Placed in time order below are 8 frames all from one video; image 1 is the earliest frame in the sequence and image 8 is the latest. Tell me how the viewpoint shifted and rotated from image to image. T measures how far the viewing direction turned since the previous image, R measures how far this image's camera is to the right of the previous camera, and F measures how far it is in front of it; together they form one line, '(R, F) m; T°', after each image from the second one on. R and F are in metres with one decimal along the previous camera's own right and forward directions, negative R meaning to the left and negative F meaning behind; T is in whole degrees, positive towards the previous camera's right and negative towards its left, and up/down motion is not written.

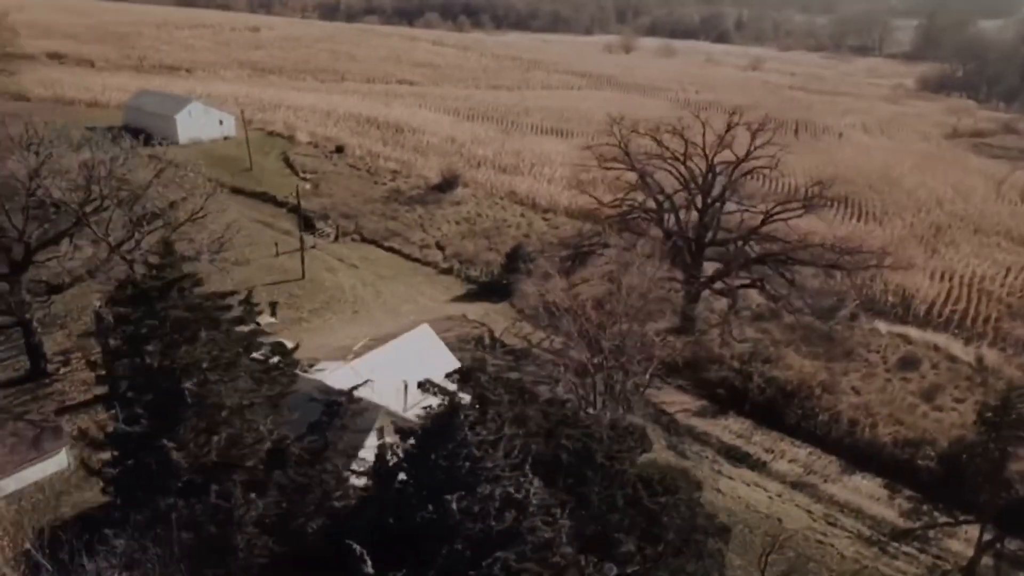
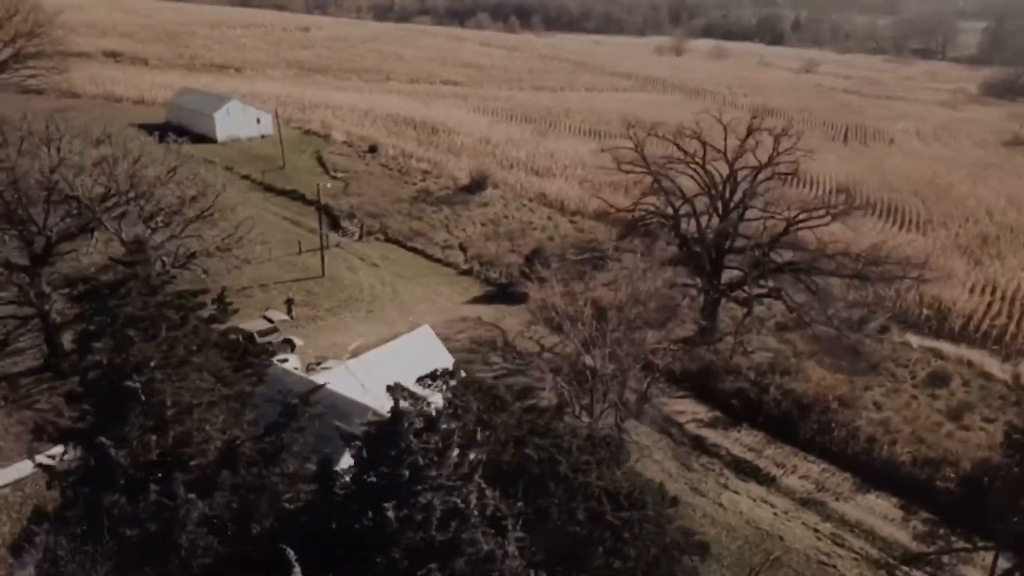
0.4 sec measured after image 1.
(+1.3, +0.3) m; -4°
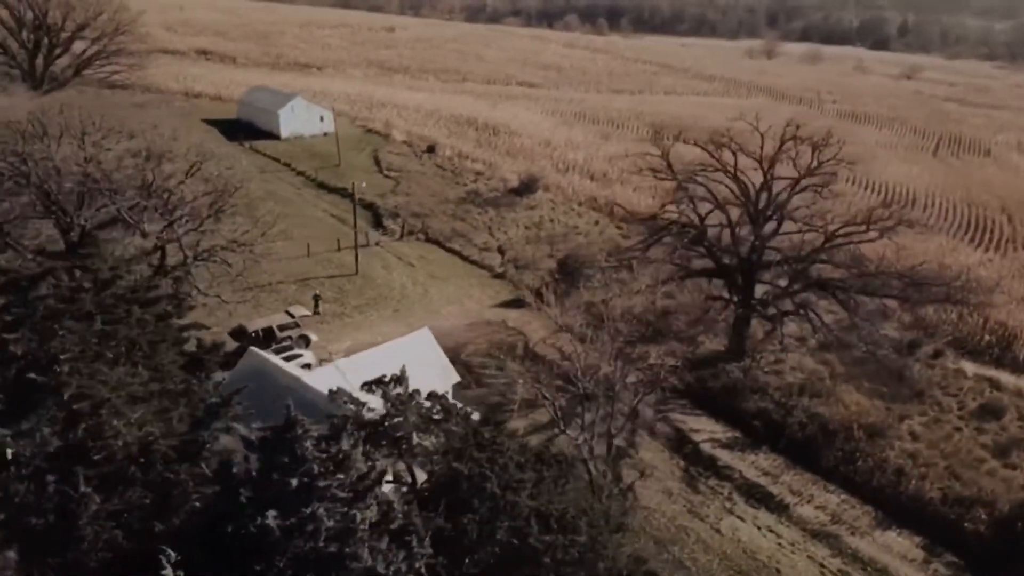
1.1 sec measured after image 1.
(+2.4, +0.5) m; -6°
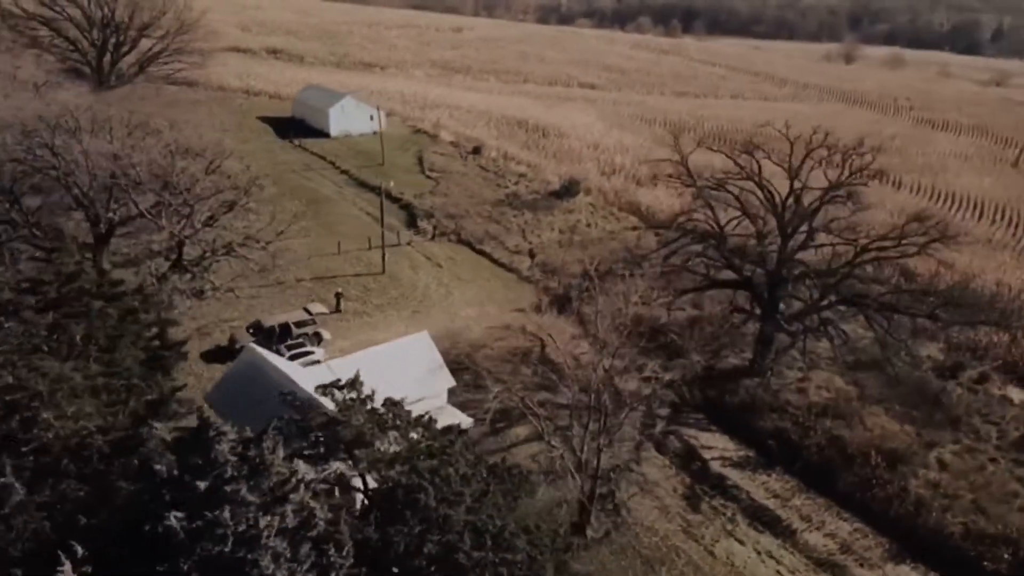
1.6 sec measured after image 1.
(+1.9, +0.4) m; -5°
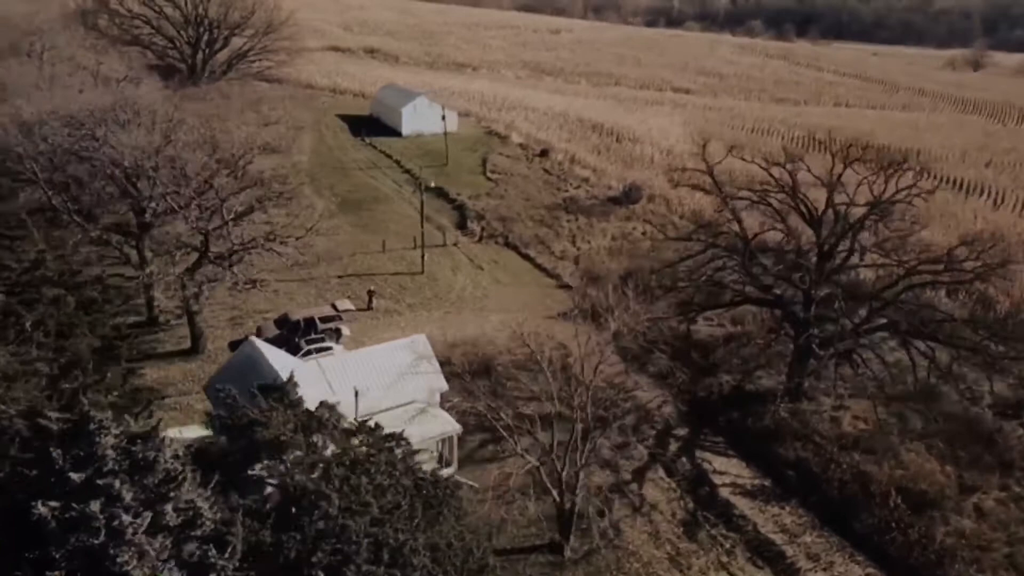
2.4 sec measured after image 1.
(+2.8, +0.6) m; -7°
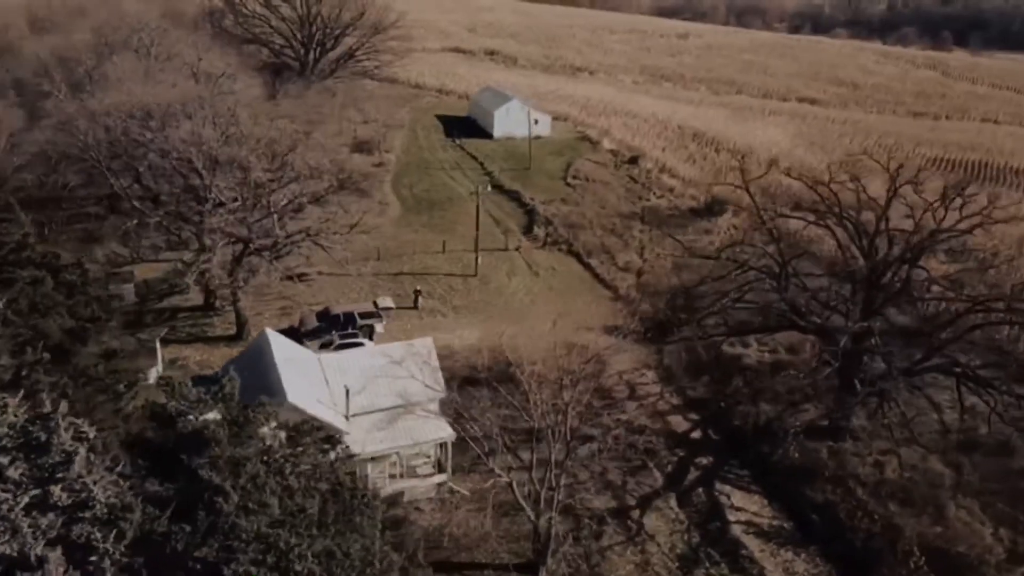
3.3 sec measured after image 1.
(+3.2, +0.7) m; -9°
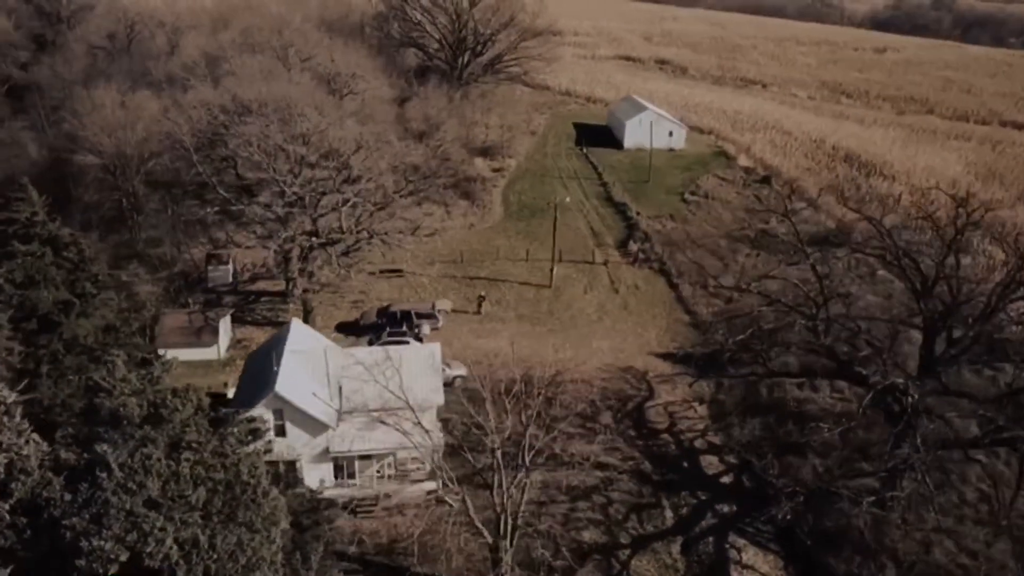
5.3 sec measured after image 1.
(+4.6, +1.0) m; -13°
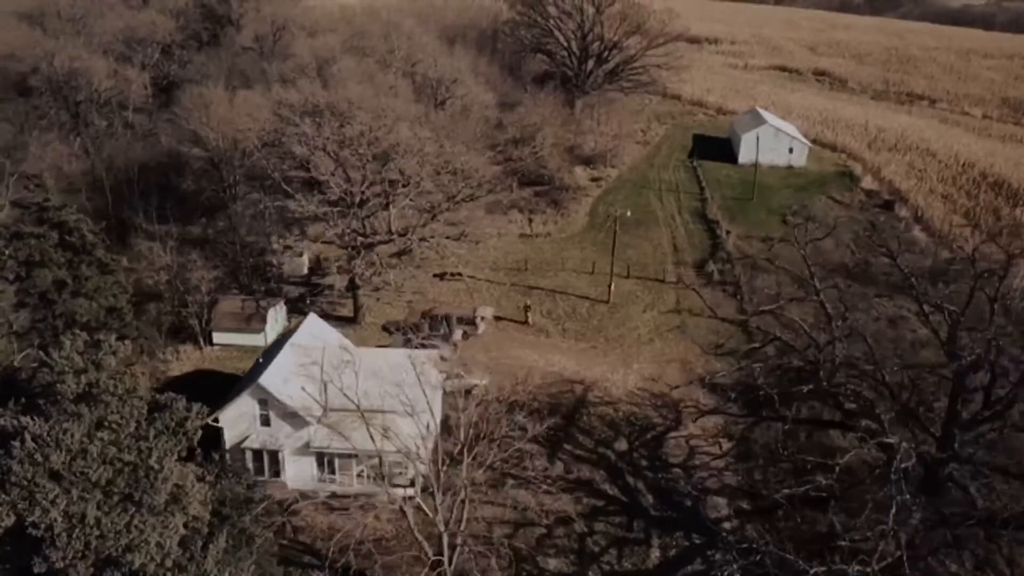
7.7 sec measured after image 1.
(+4.4, +0.9) m; -12°
